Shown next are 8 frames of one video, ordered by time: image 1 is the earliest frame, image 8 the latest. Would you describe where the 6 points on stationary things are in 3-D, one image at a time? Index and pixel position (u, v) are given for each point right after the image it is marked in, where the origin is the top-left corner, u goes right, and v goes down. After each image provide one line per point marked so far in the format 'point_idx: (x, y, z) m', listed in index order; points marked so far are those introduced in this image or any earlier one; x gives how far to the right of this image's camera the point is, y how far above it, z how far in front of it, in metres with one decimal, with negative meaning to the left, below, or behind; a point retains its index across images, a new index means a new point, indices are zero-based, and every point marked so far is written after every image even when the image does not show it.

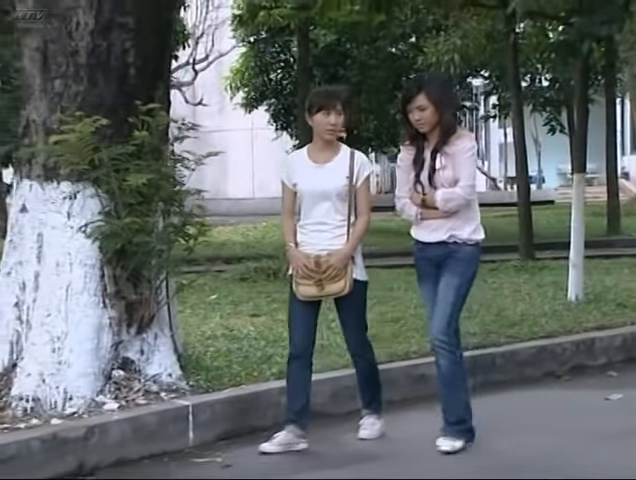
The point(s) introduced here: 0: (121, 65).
0: (-1.5, +1.3, +5.5) m
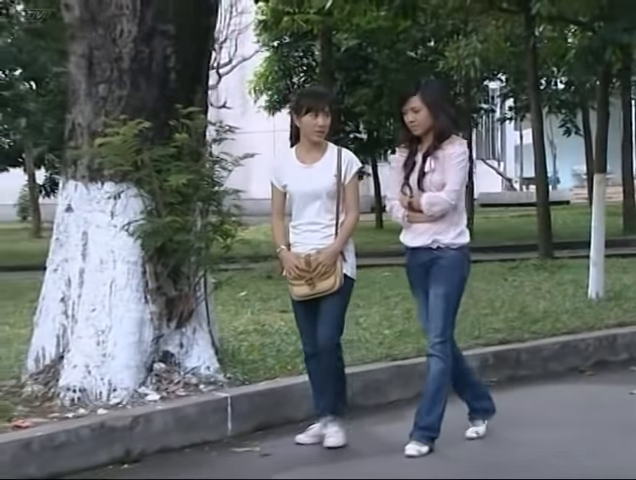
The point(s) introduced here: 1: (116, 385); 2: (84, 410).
0: (-1.2, +1.3, +5.8) m
1: (-1.6, -1.1, +5.5) m
2: (-1.8, -1.3, +5.4) m
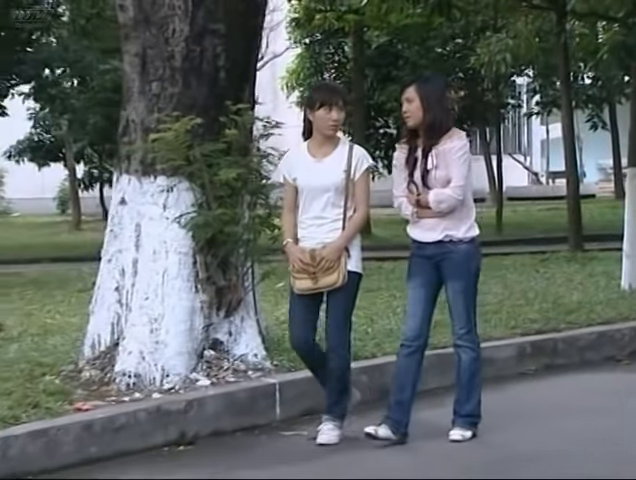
0: (-0.9, +1.4, +6.0) m
1: (-1.2, -1.0, +5.8) m
2: (-1.4, -1.2, +5.6) m
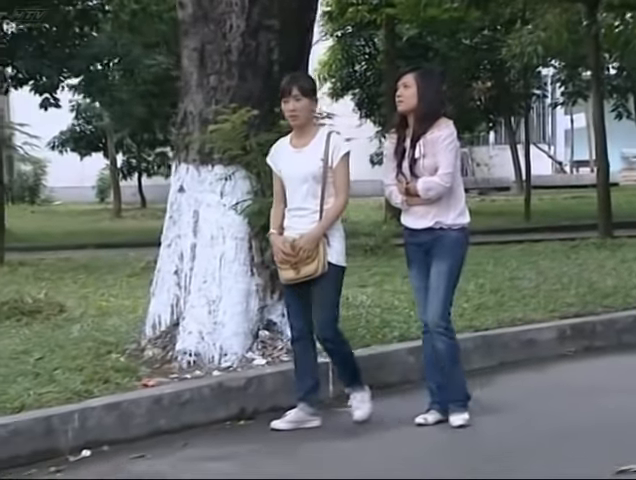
0: (-0.4, +1.5, +6.2) m
1: (-0.8, -0.9, +6.1) m
2: (-1.0, -1.1, +6.0) m
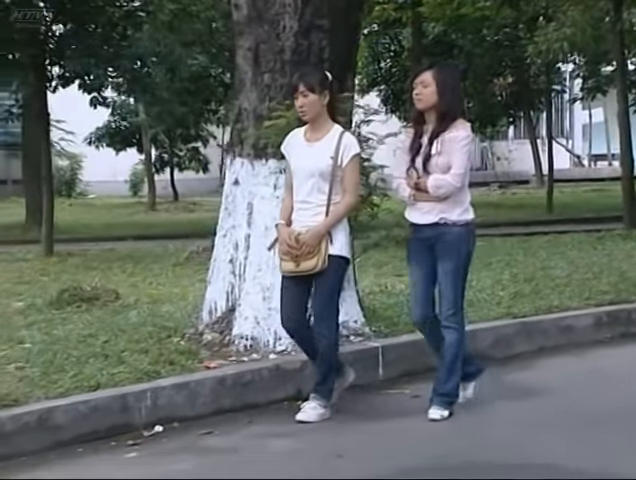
0: (0.0, +1.6, +6.6) m
1: (-0.3, -0.8, +6.4) m
2: (-0.5, -1.0, +6.3) m
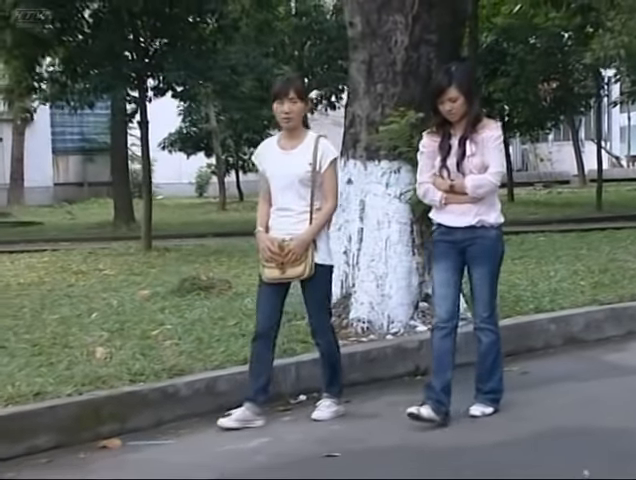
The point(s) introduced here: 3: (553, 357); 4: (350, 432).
0: (+1.1, +1.7, +7.3) m
1: (+0.8, -0.8, +7.2) m
2: (+0.5, -0.9, +7.1) m
3: (+2.3, -1.1, +7.1) m
4: (+0.2, -1.5, +5.6) m
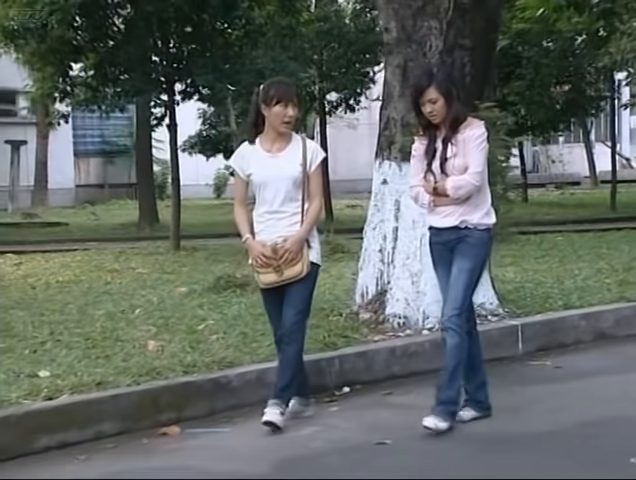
0: (+1.4, +1.7, +7.5) m
1: (+1.1, -0.7, +7.4) m
2: (+0.9, -0.9, +7.3) m
3: (+2.7, -1.1, +7.3) m
4: (+0.6, -1.4, +5.8) m
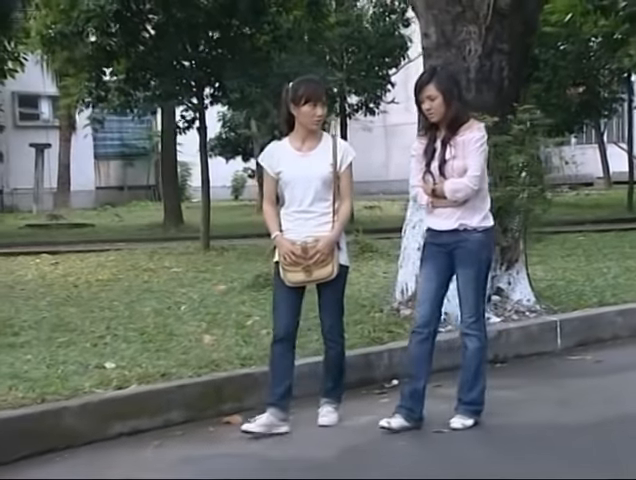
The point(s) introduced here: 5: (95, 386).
0: (+1.9, +1.7, +7.7) m
1: (+1.6, -0.7, +7.5) m
2: (+1.4, -0.9, +7.4) m
3: (+3.1, -1.1, +7.5) m
4: (+1.1, -1.4, +5.9) m
5: (-1.6, -1.1, +5.3) m
